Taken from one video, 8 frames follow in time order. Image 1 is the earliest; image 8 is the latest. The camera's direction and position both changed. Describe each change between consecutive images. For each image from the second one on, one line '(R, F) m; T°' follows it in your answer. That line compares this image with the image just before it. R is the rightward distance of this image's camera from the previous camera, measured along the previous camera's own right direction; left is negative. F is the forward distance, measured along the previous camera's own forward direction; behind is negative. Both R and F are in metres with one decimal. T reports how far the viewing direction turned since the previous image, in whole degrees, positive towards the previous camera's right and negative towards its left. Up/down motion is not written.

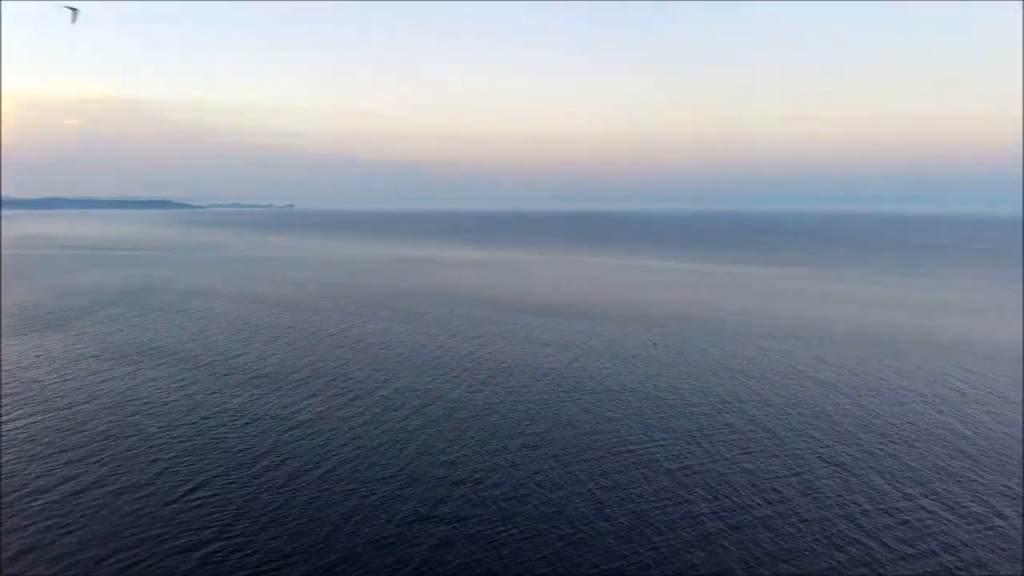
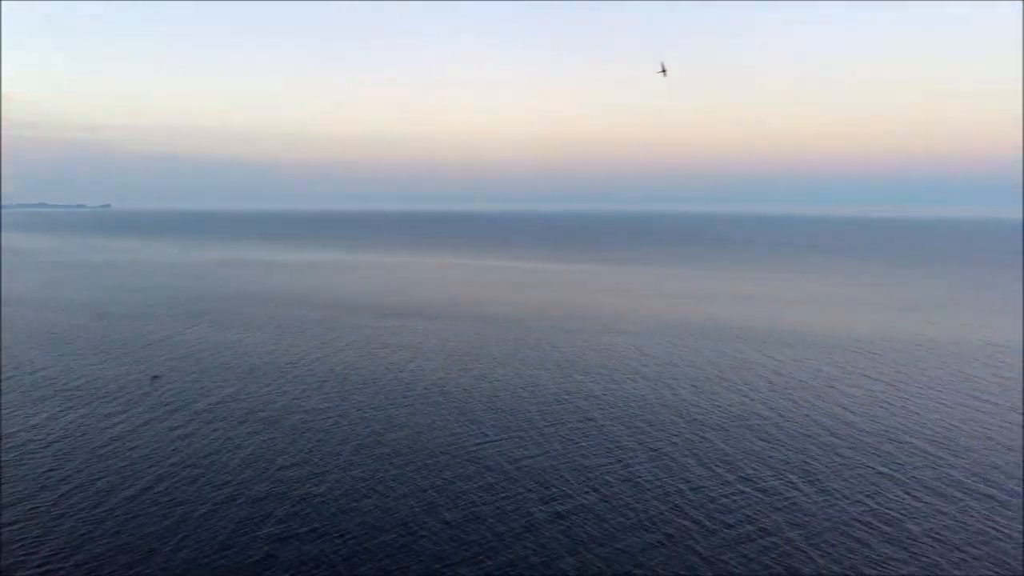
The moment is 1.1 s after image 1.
(+0.6, -0.3) m; +11°
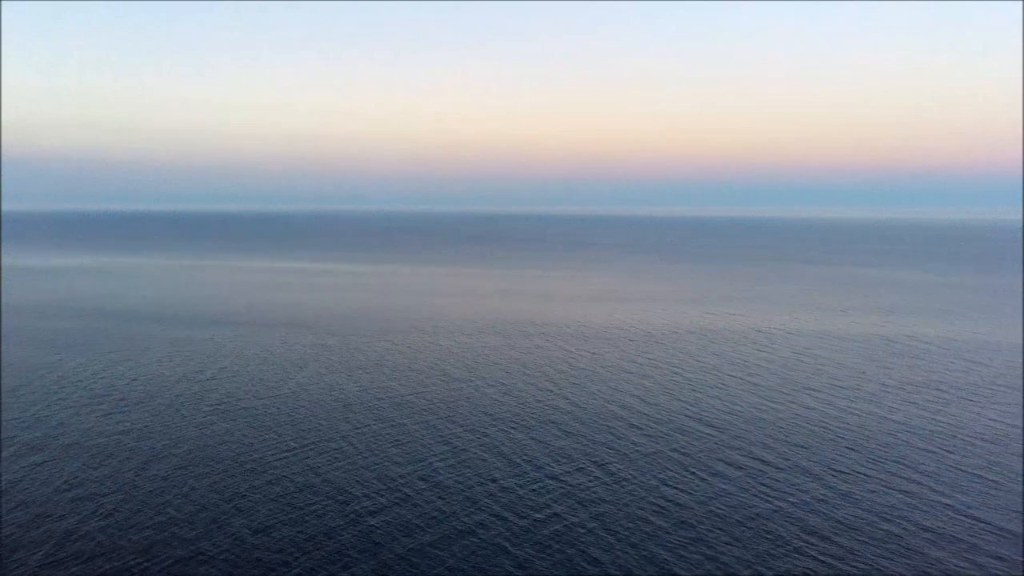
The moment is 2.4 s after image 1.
(+4.0, -0.8) m; +7°
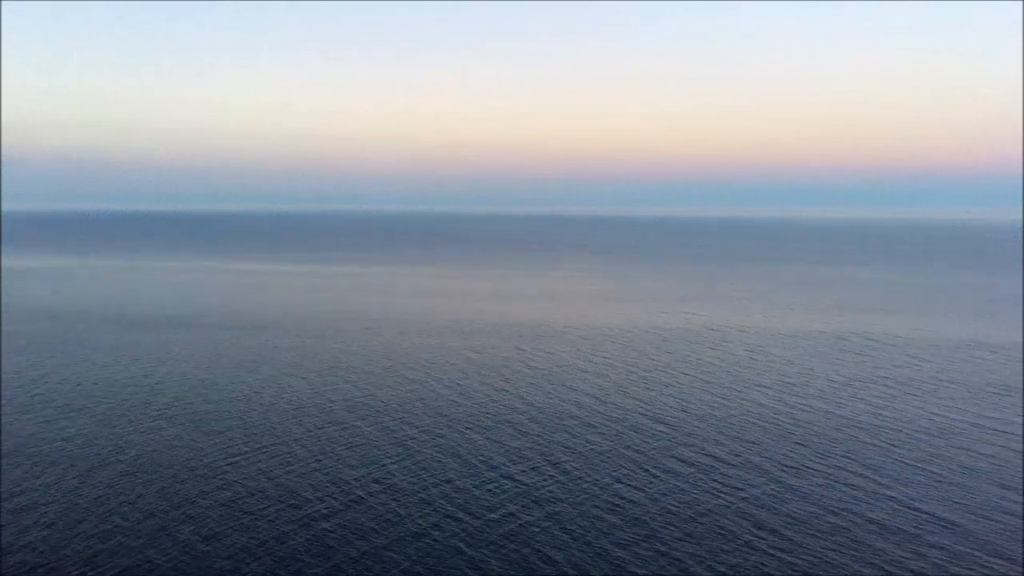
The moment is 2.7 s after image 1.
(-9.1, -2.2) m; -7°
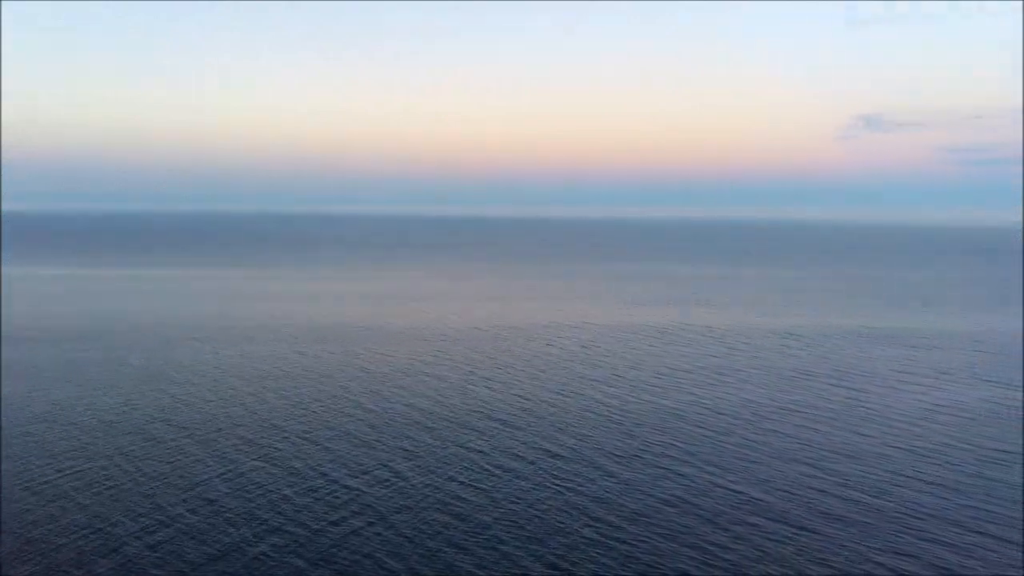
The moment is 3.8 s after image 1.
(+6.0, +0.5) m; 0°
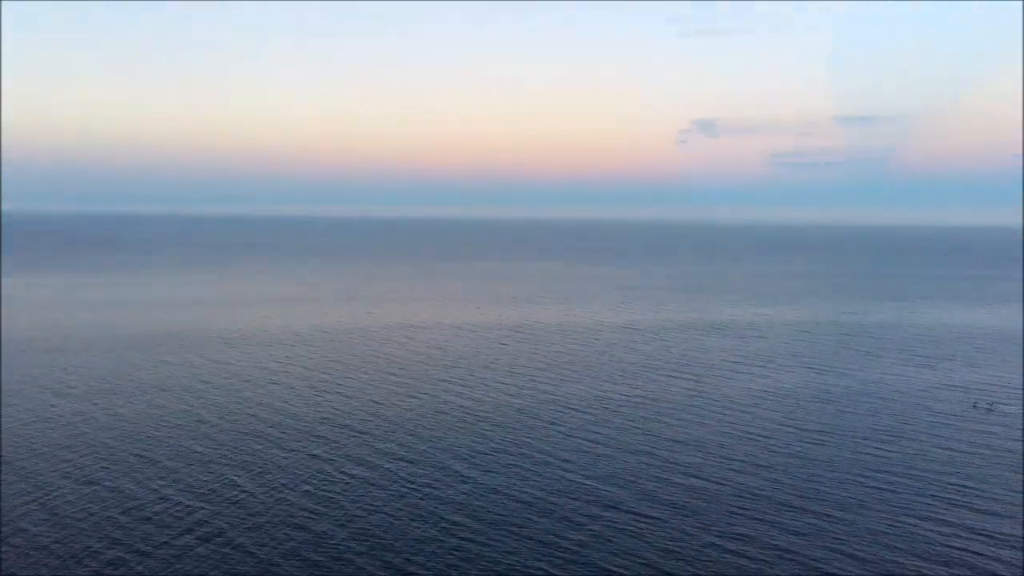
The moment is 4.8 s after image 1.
(+3.5, +0.9) m; +4°
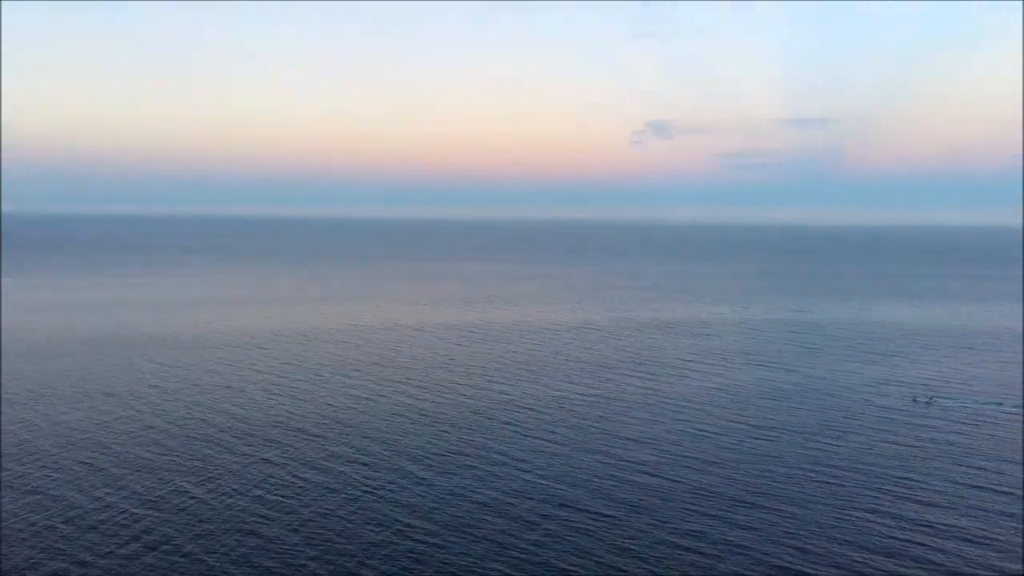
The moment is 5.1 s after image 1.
(-0.3, -5.1) m; -4°
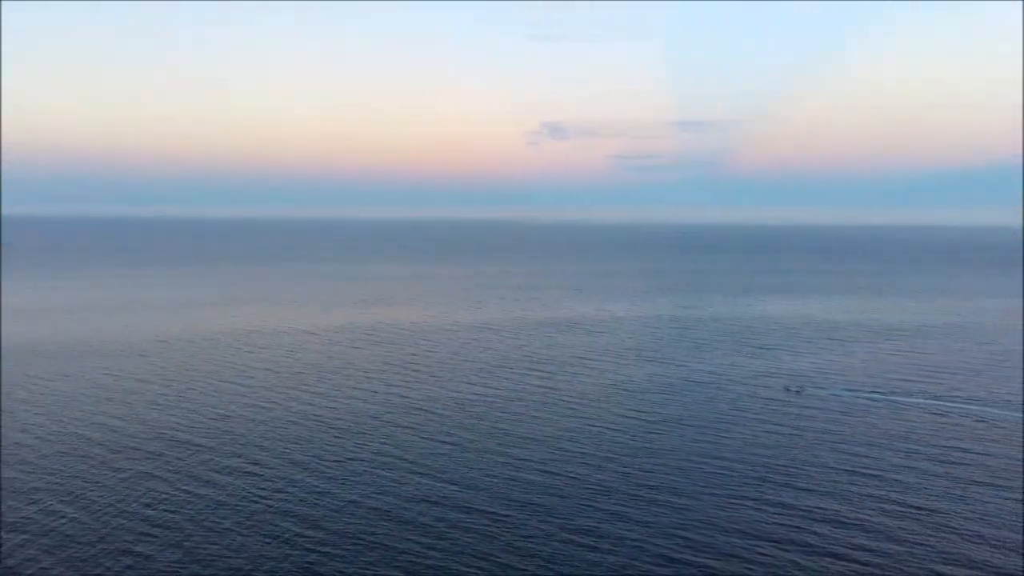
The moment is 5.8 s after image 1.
(+2.5, +0.5) m; +4°
